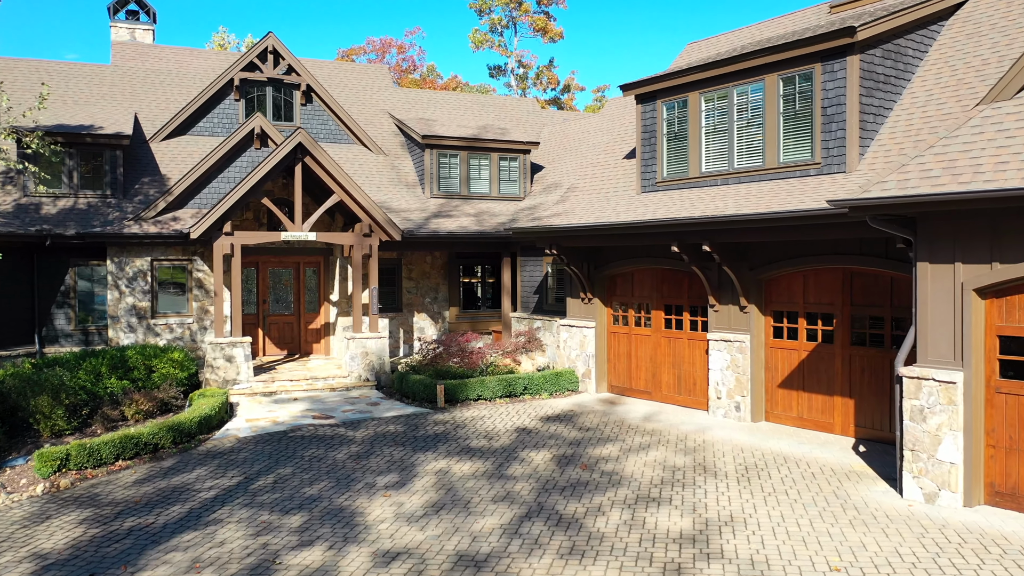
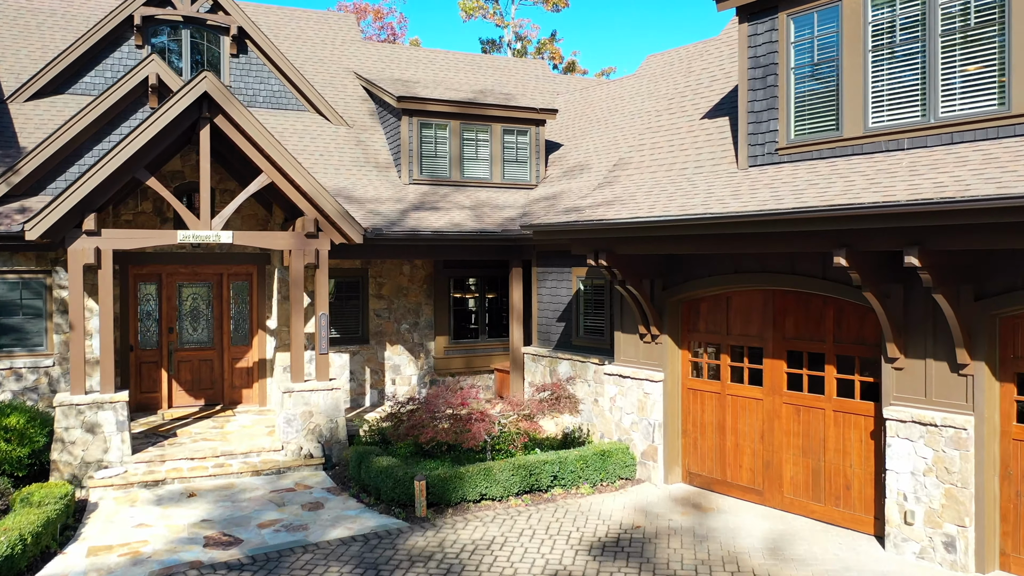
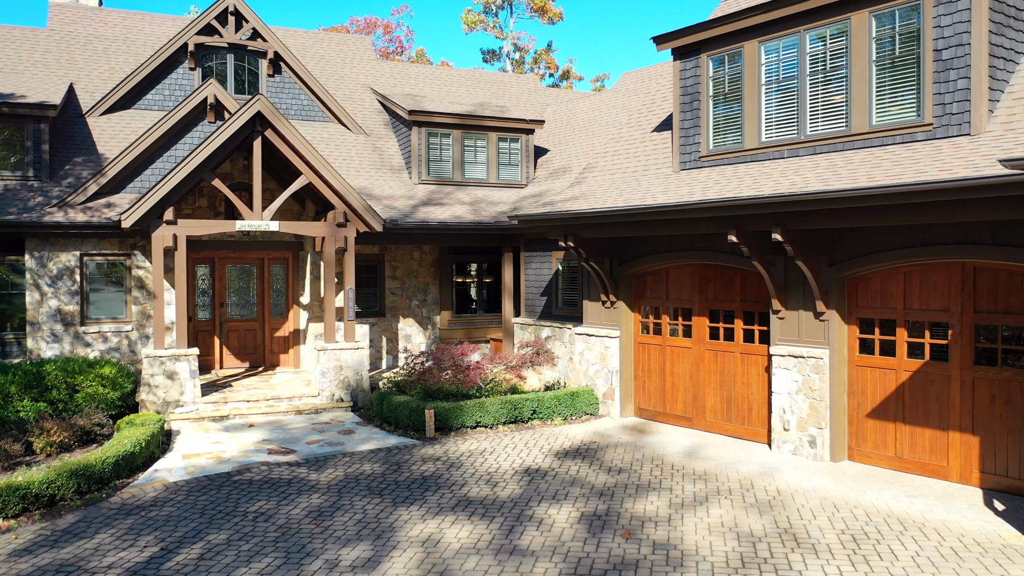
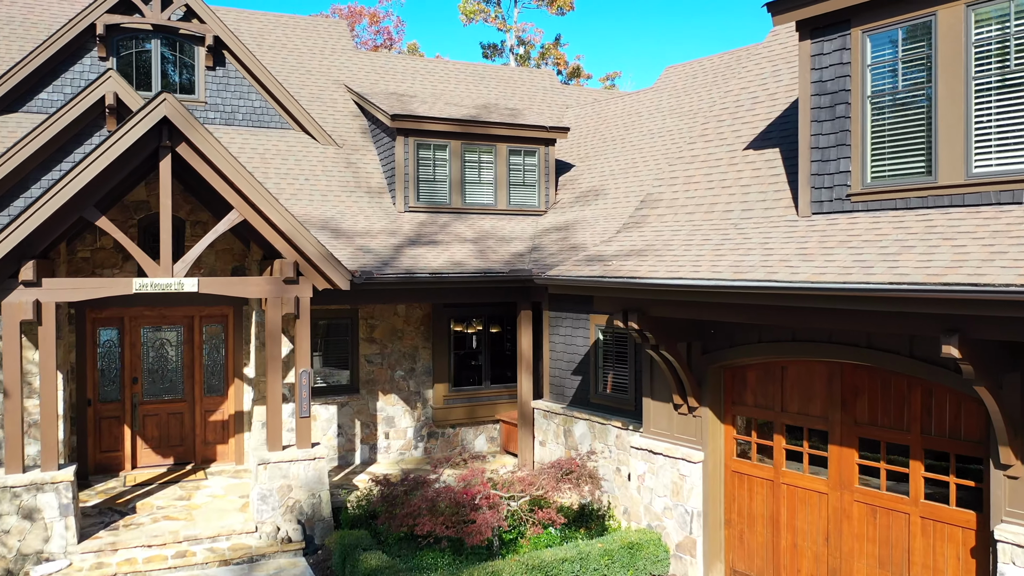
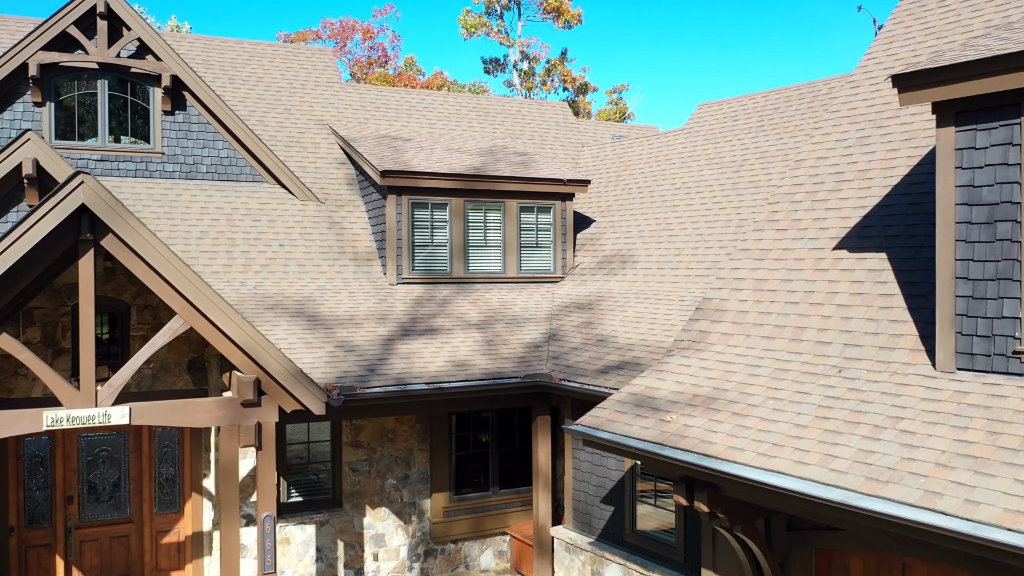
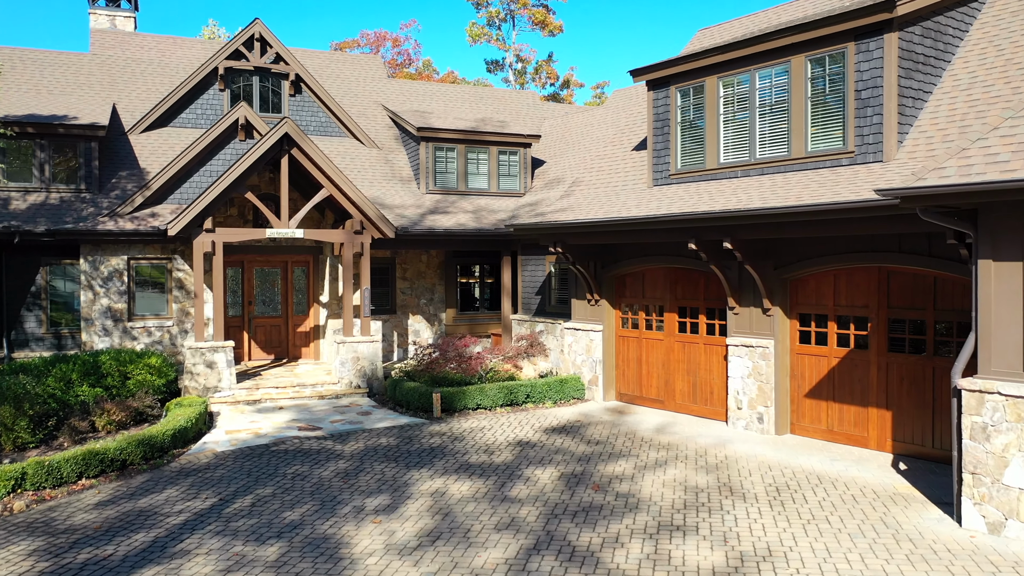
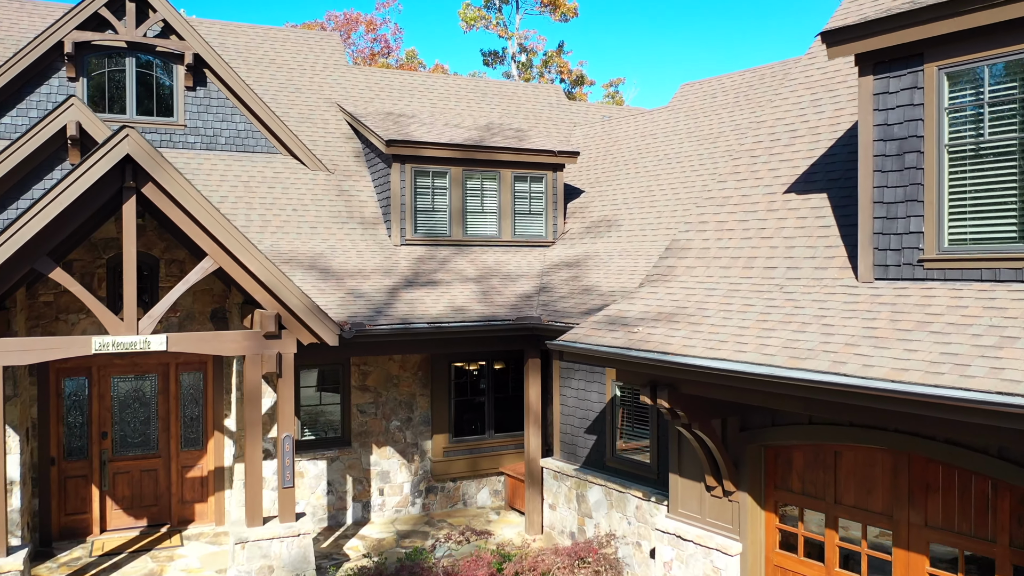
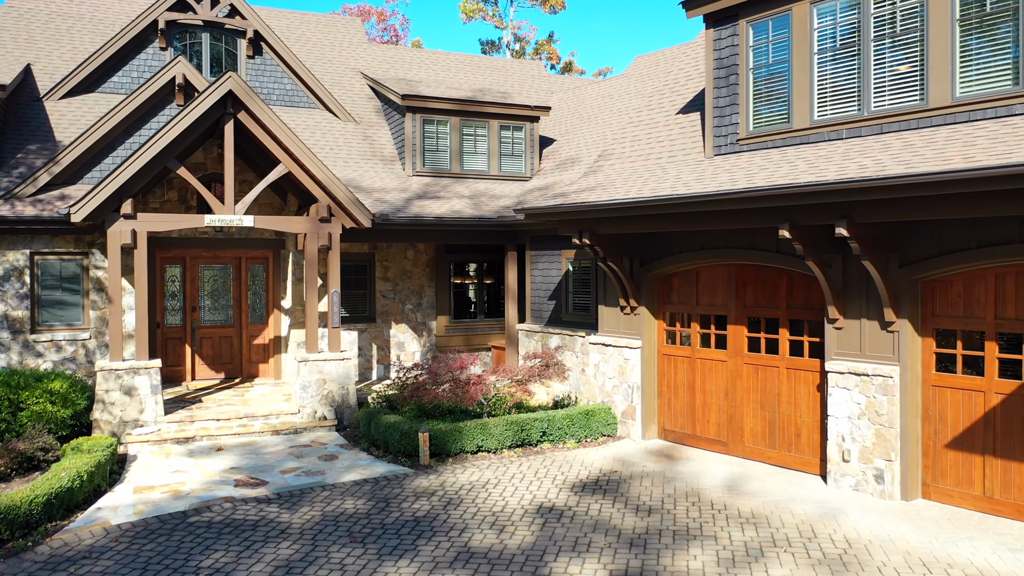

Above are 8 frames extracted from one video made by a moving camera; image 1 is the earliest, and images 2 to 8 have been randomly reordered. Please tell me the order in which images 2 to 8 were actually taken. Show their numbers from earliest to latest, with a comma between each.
6, 3, 8, 2, 4, 7, 5
